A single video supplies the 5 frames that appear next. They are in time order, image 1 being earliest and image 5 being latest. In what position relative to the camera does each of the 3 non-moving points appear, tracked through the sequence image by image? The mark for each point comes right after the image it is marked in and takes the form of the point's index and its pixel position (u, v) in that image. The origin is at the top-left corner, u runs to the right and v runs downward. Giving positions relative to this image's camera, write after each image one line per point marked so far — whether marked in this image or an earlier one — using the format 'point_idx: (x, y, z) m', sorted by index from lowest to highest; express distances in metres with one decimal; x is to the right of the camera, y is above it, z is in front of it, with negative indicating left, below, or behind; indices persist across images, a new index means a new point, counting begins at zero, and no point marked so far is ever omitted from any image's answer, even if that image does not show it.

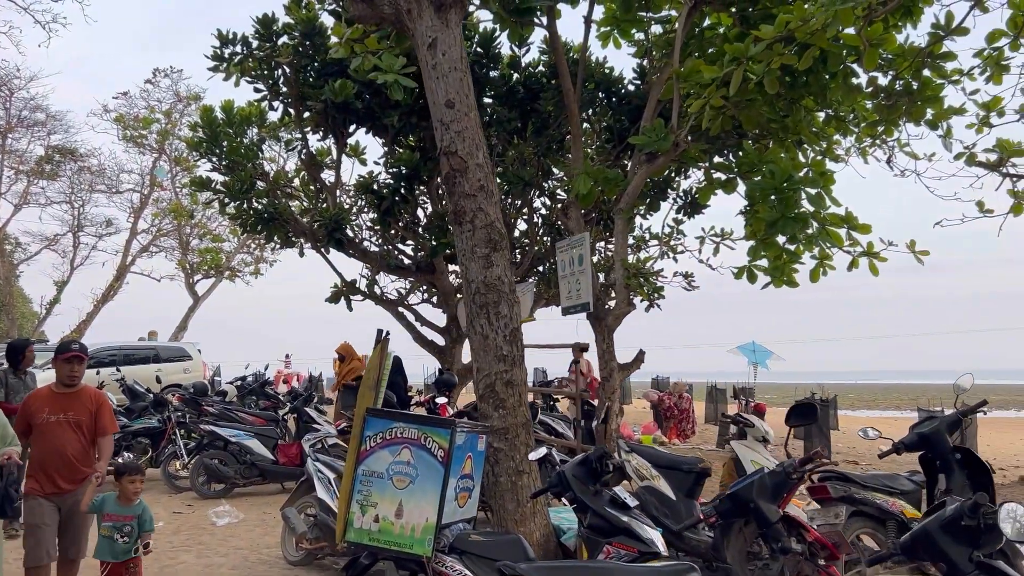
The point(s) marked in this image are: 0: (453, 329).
0: (-0.8, -0.6, +11.4) m
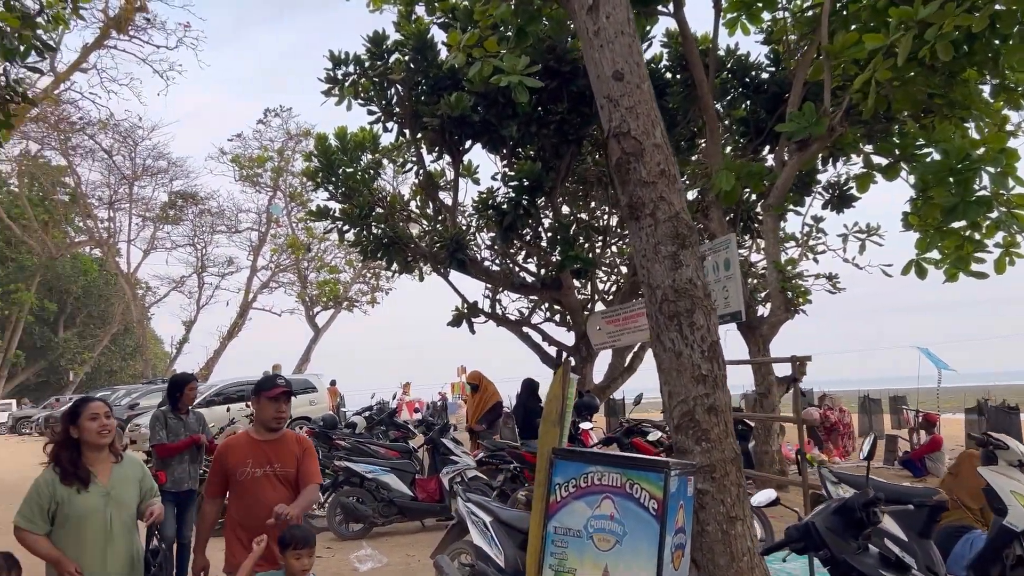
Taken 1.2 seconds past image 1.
0: (+0.9, -0.8, +10.7) m
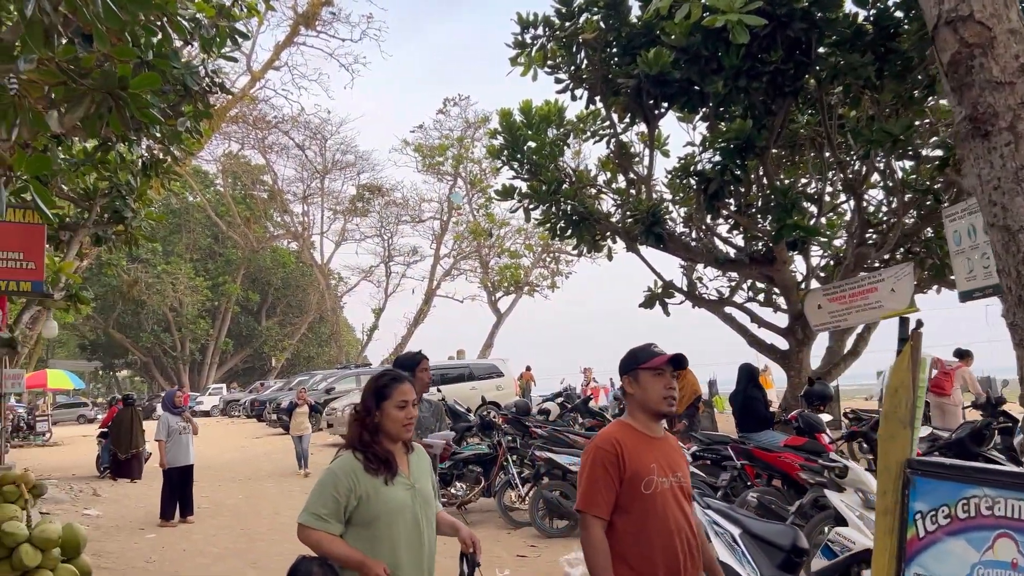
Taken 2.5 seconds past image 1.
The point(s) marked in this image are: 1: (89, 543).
0: (+3.2, -0.5, +9.6) m
1: (-3.3, -2.0, +6.8) m
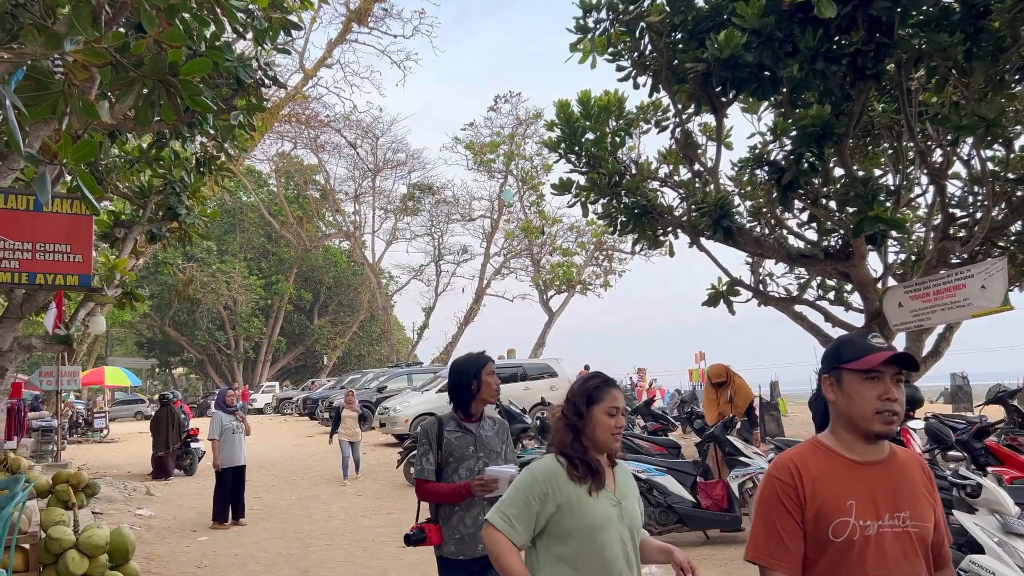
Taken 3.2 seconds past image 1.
0: (+3.8, -0.4, +9.1) m
1: (-2.8, -2.0, +6.6) m
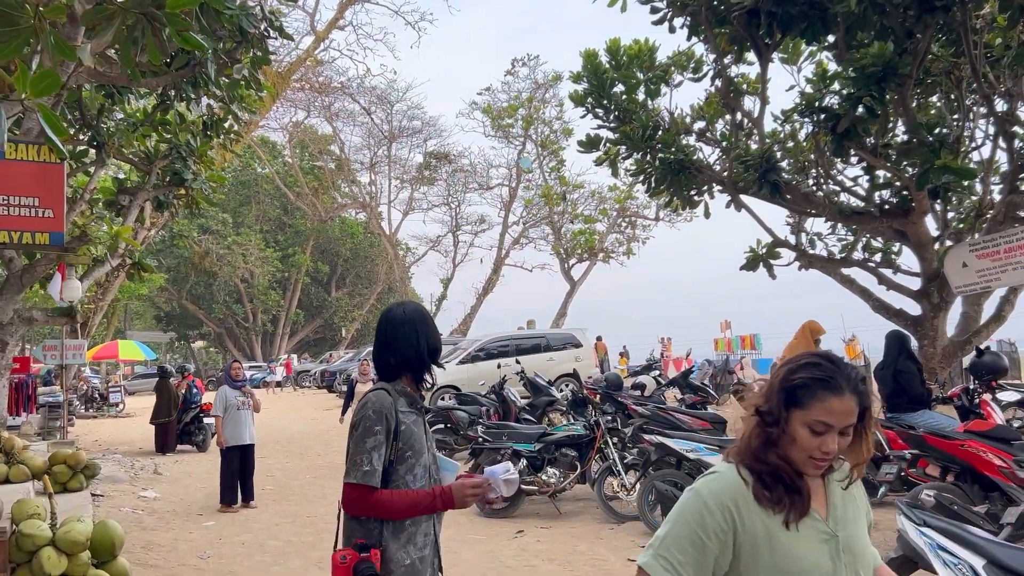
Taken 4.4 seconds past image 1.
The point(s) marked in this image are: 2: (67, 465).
0: (+4.1, 0.0, +8.3) m
1: (-2.6, -1.7, +6.0) m
2: (-3.1, -1.2, +6.0) m
